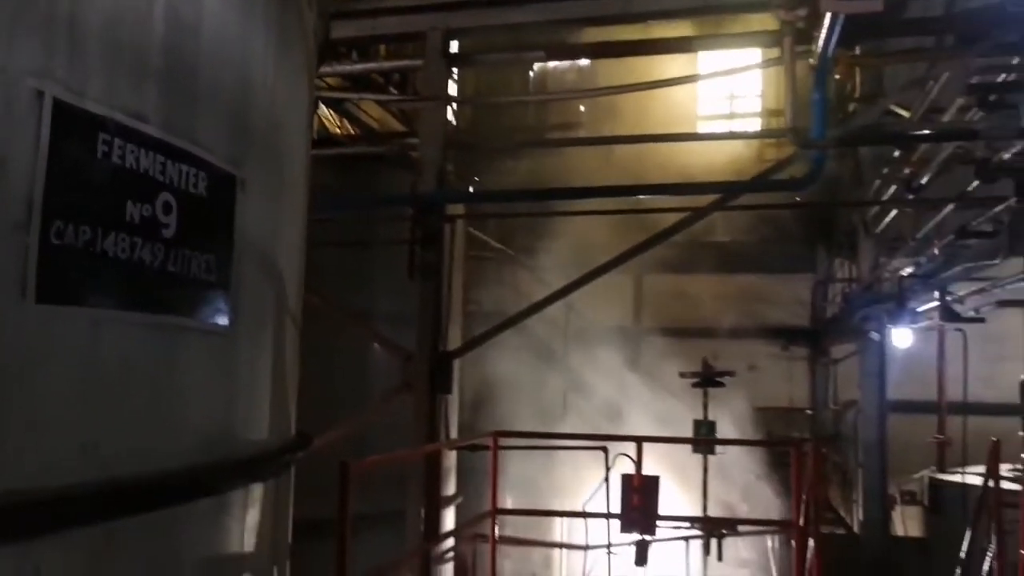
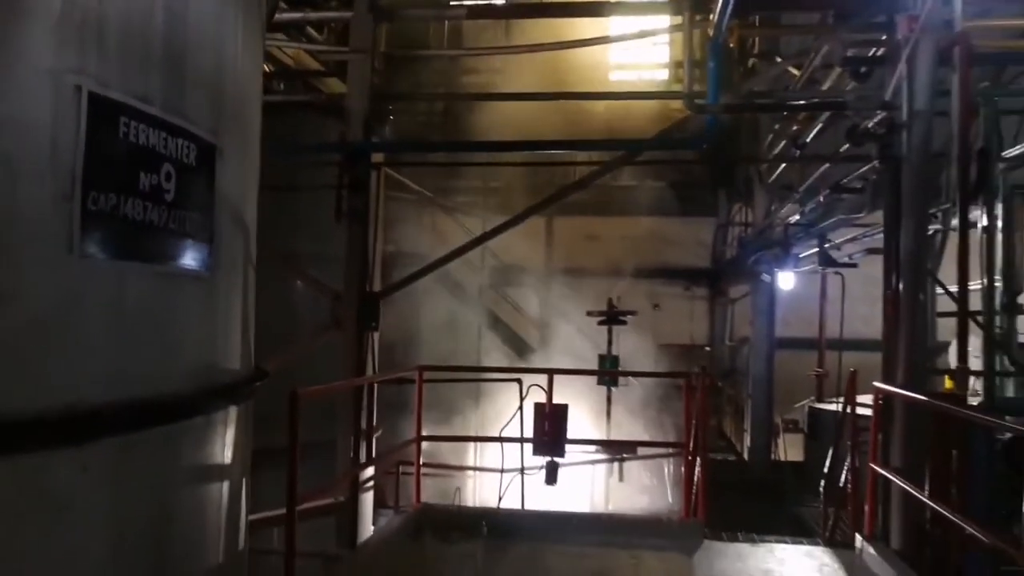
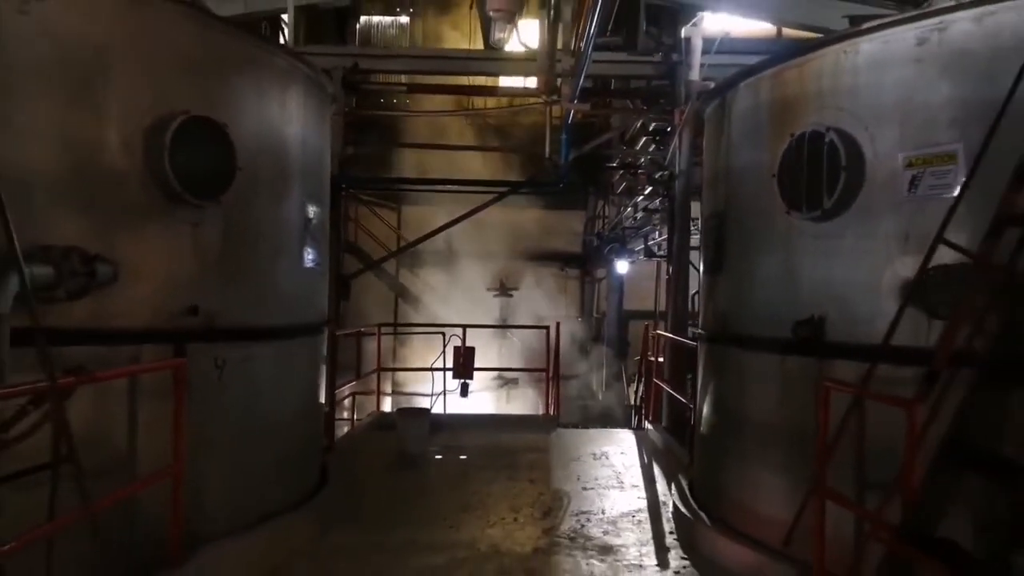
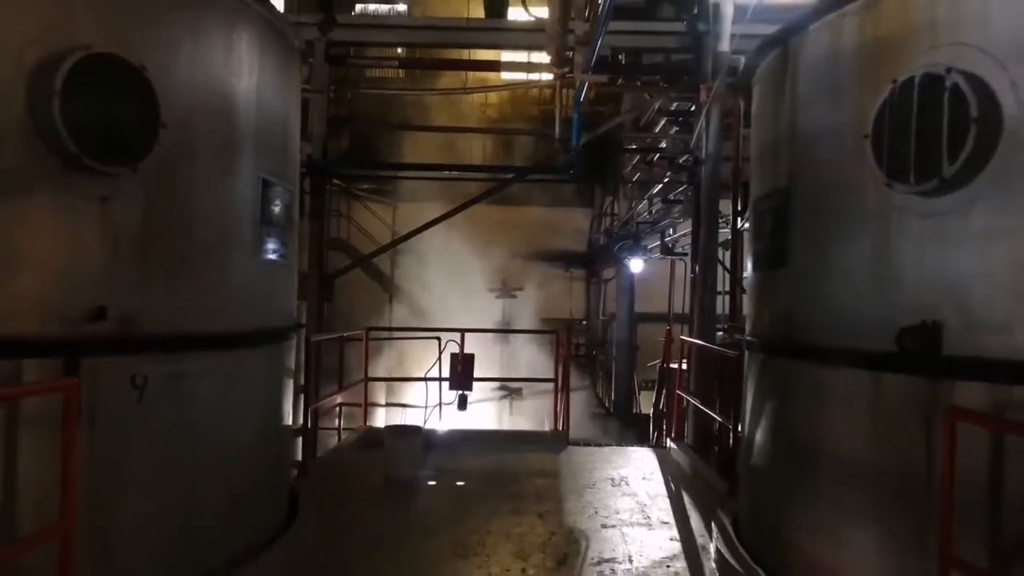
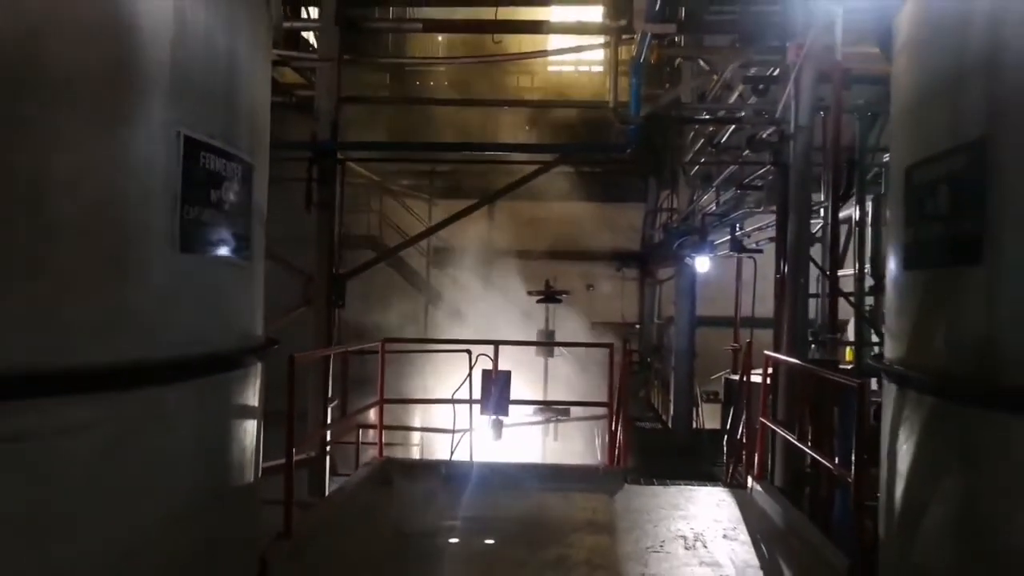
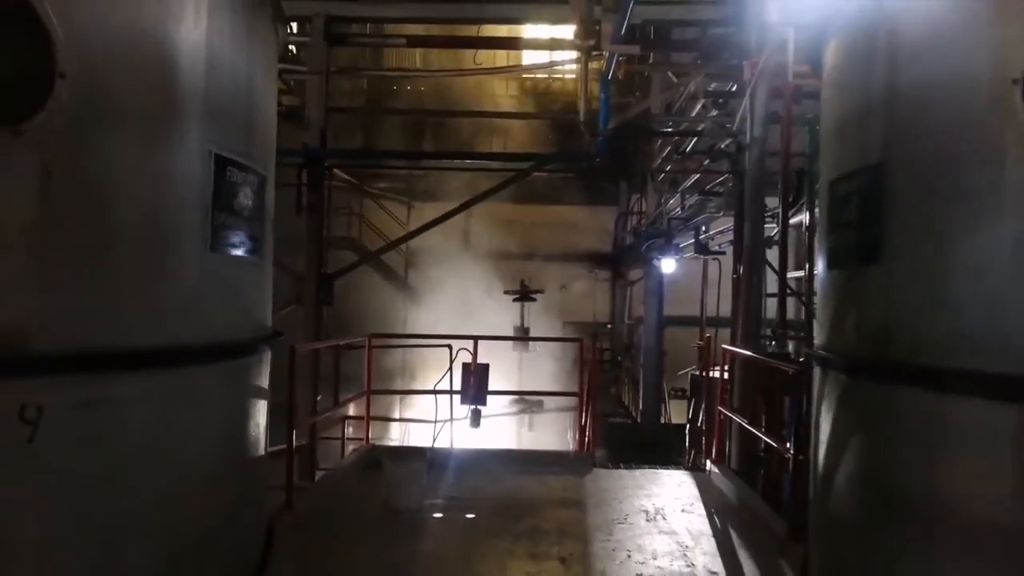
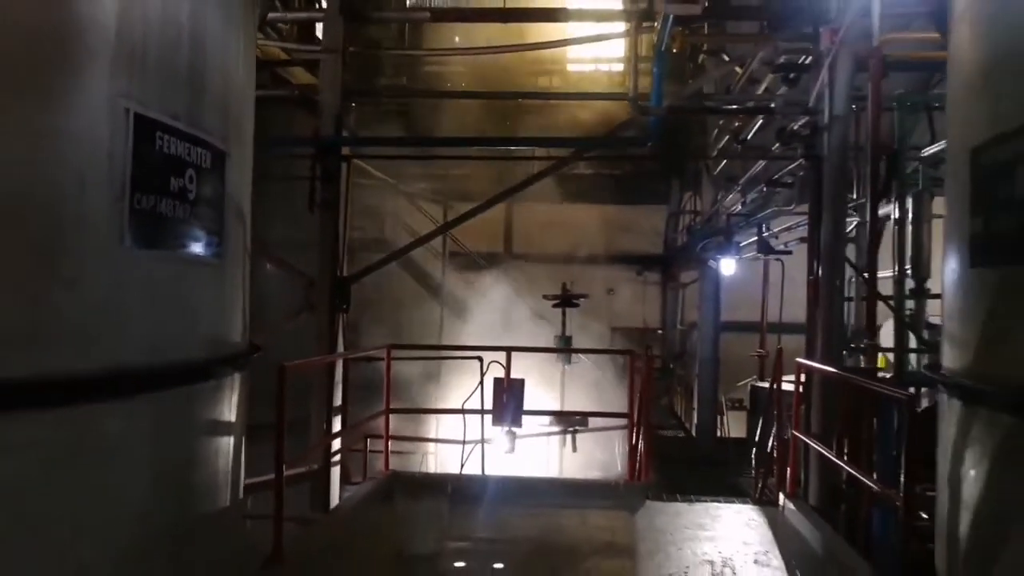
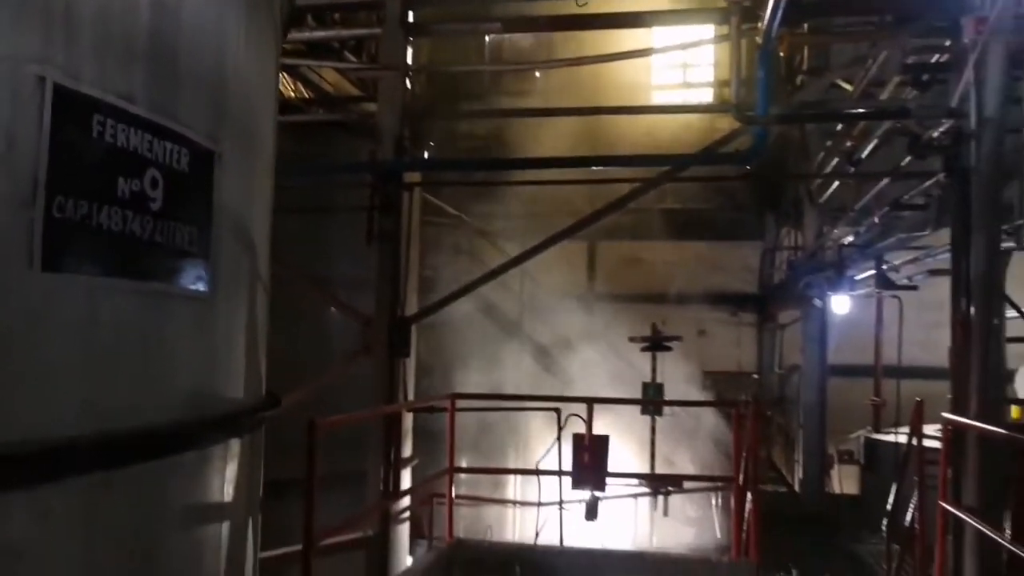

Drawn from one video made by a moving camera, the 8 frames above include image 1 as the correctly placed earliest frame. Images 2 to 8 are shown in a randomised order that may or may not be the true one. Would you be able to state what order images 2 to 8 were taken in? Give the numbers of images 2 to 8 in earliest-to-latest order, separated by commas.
8, 2, 7, 5, 6, 4, 3
